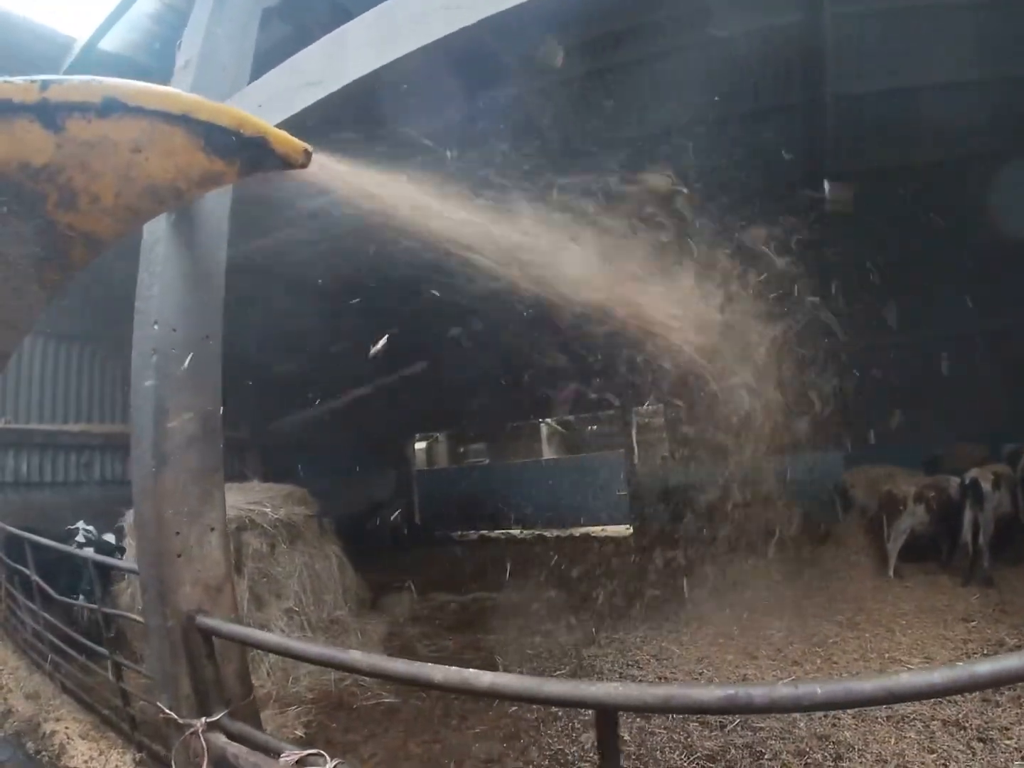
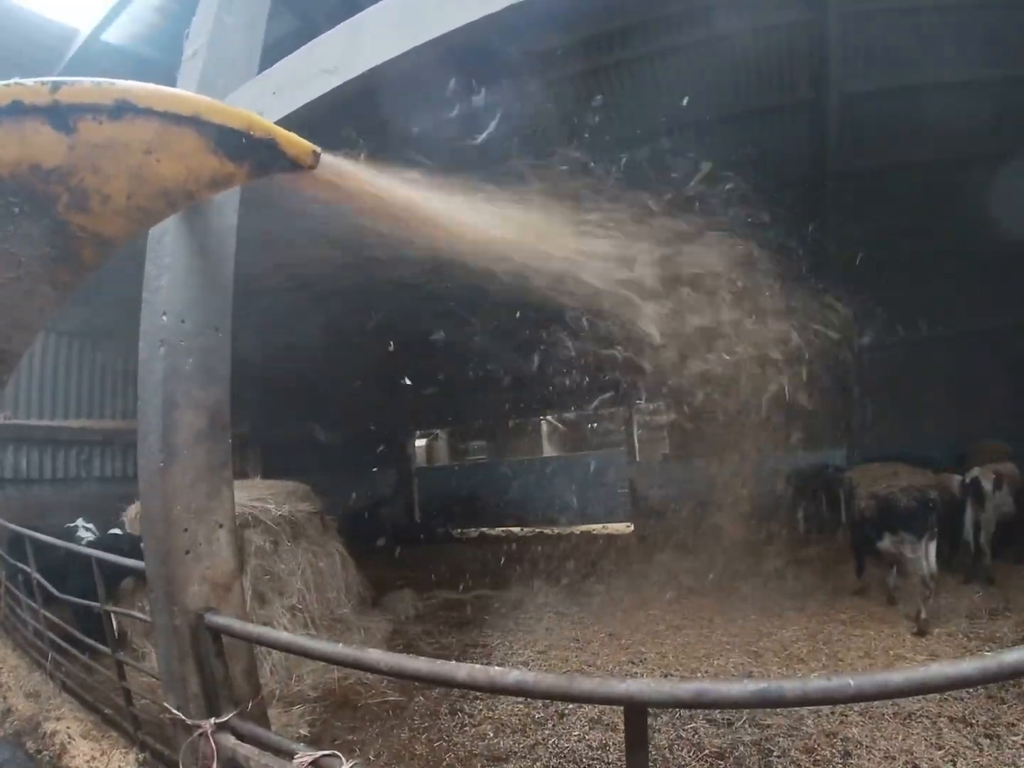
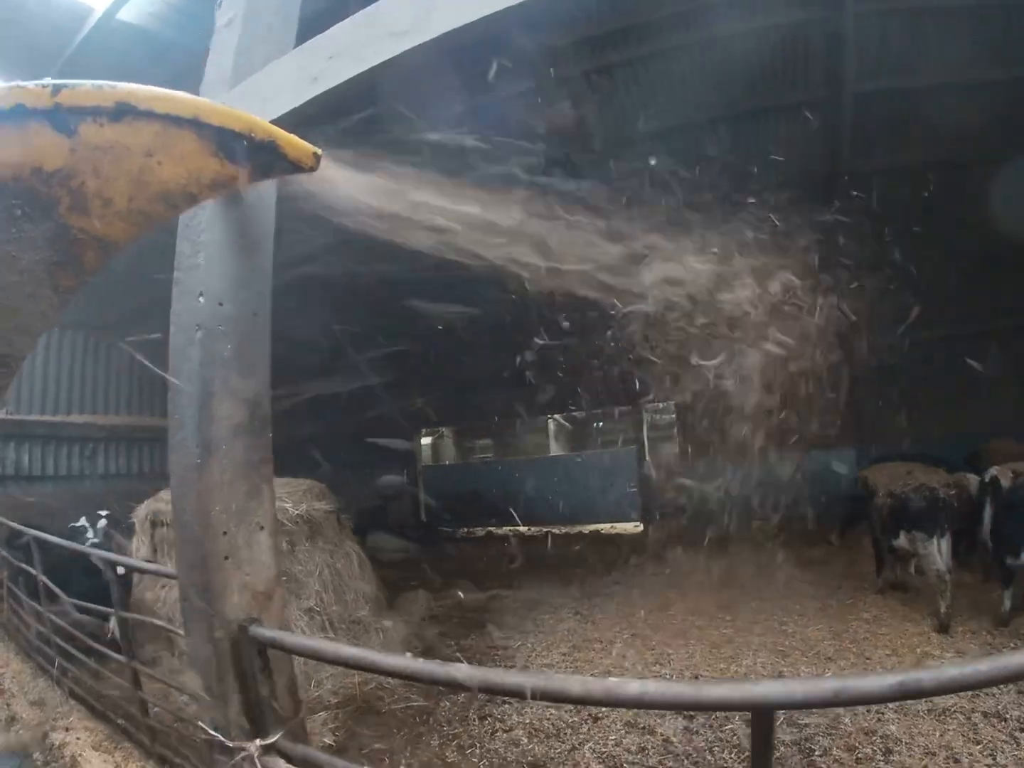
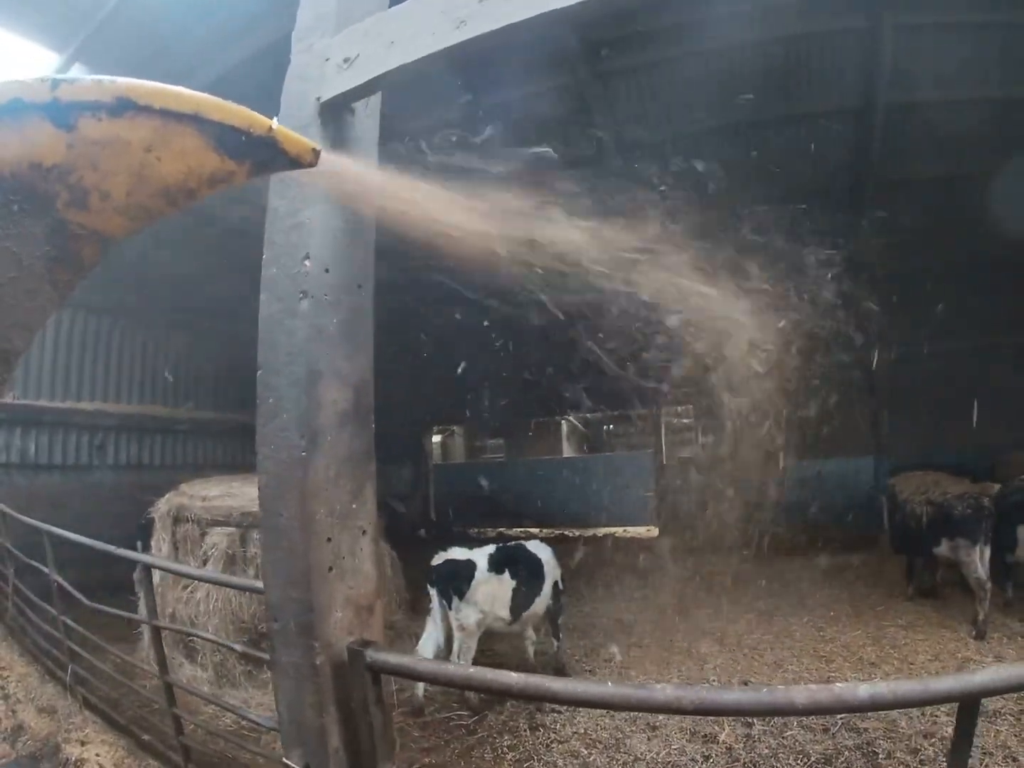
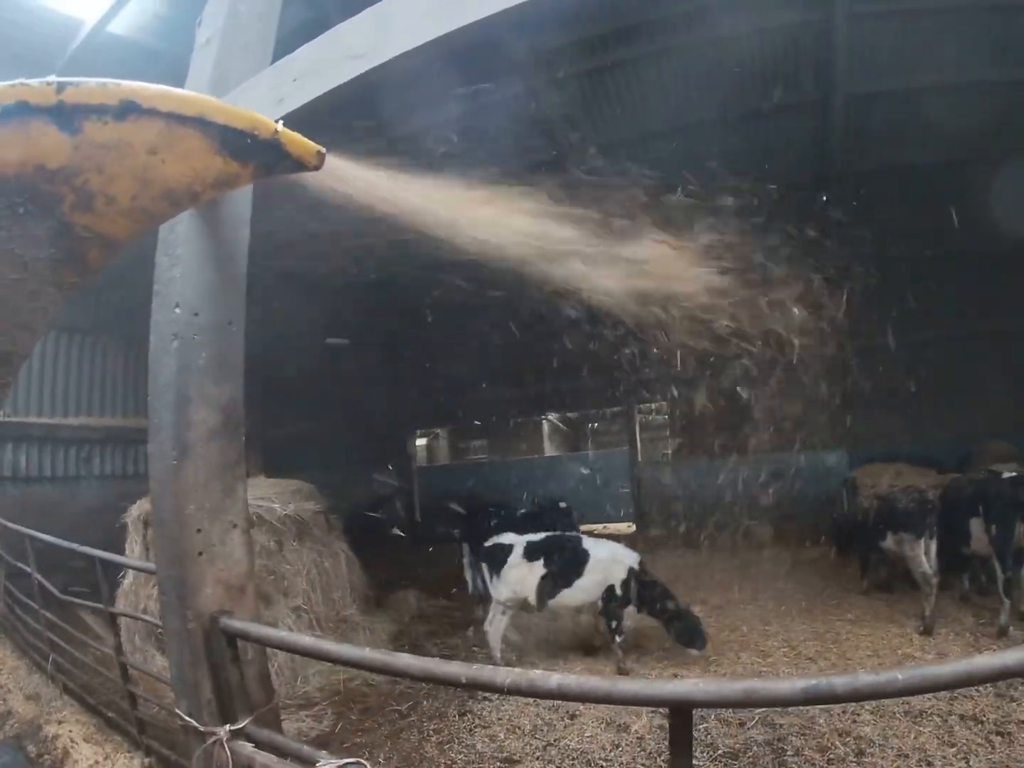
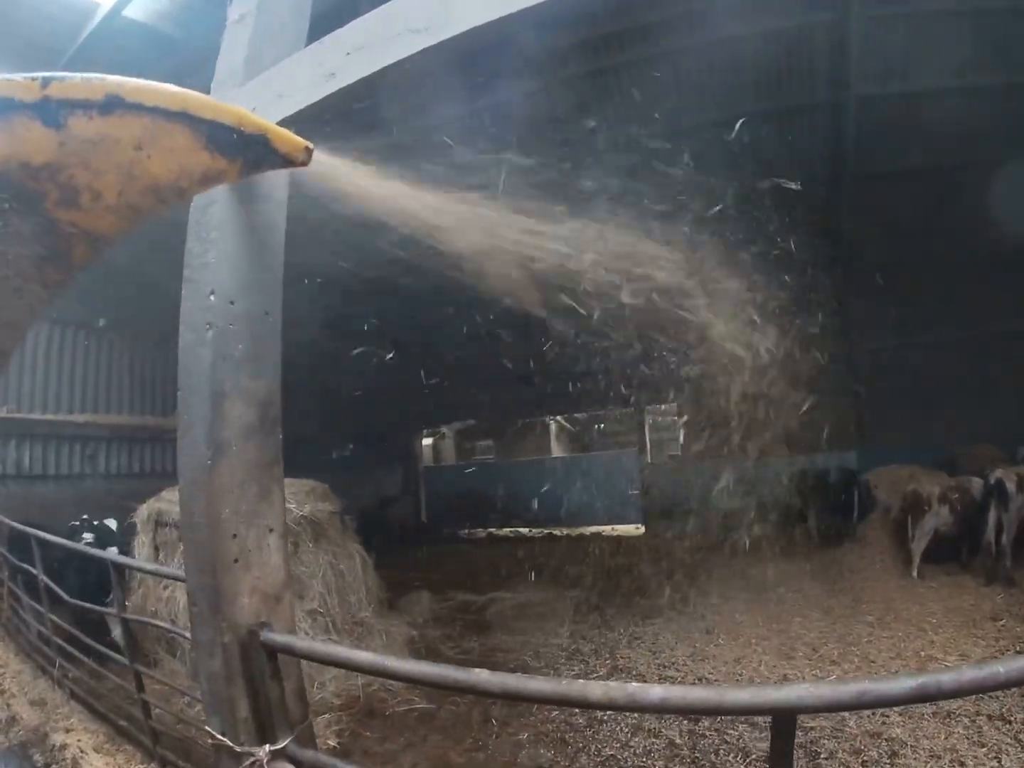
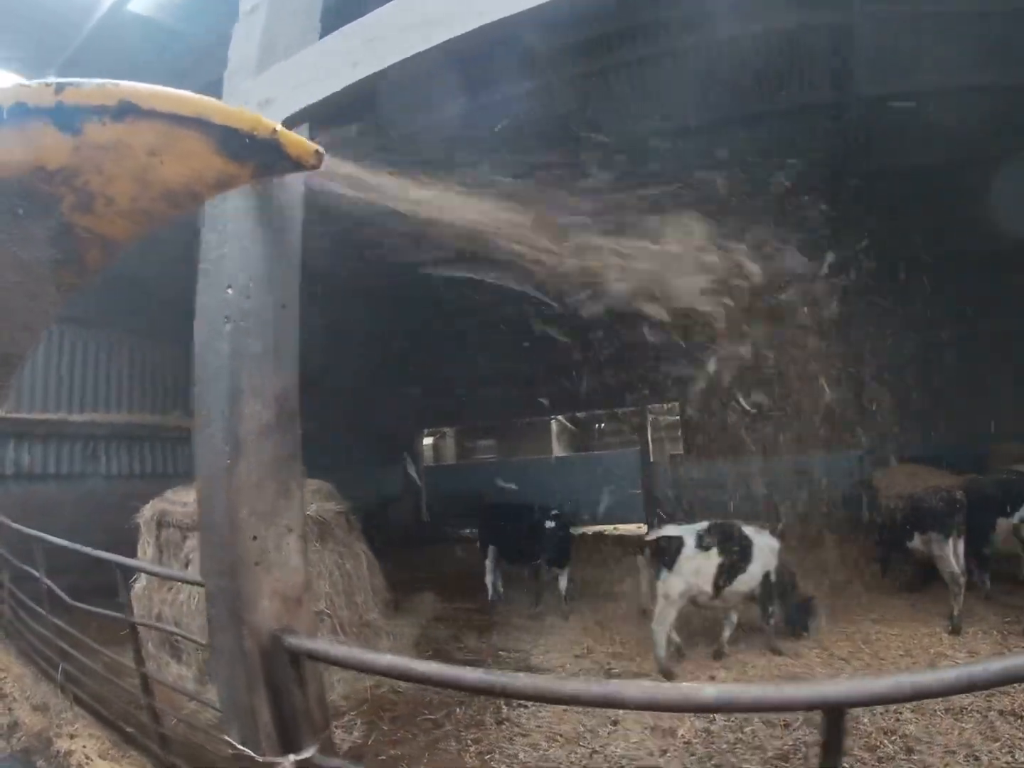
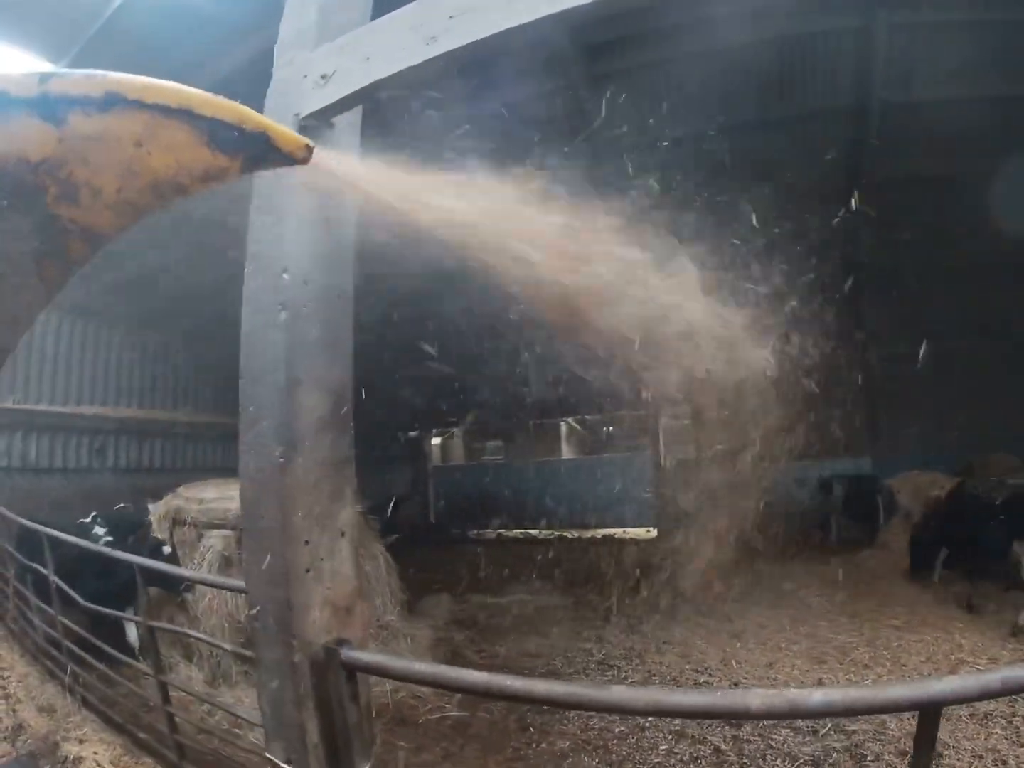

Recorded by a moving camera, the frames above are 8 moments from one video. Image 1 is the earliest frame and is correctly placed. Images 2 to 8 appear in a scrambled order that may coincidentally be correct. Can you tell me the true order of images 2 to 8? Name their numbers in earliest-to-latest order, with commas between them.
6, 8, 2, 3, 4, 5, 7
